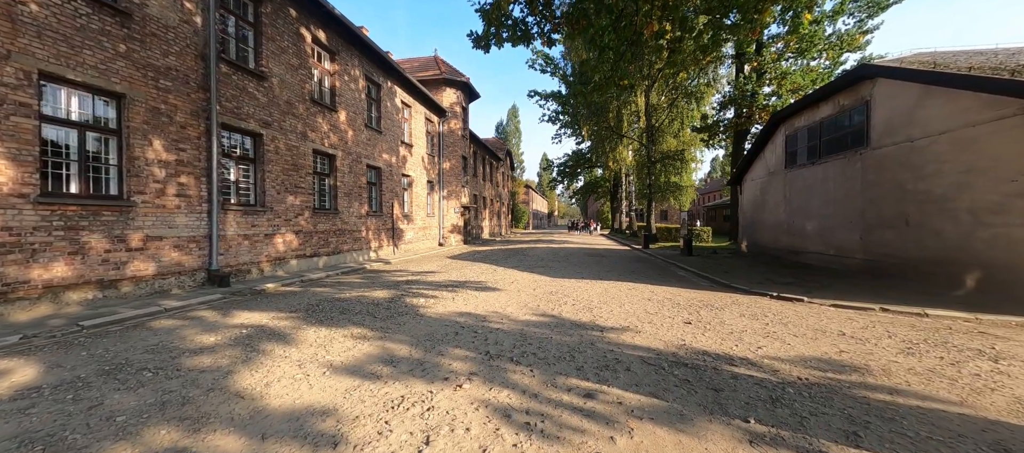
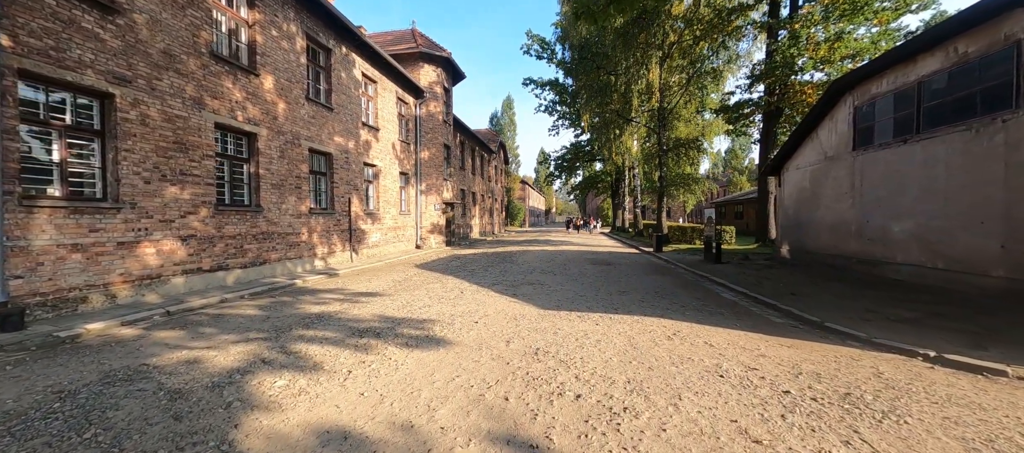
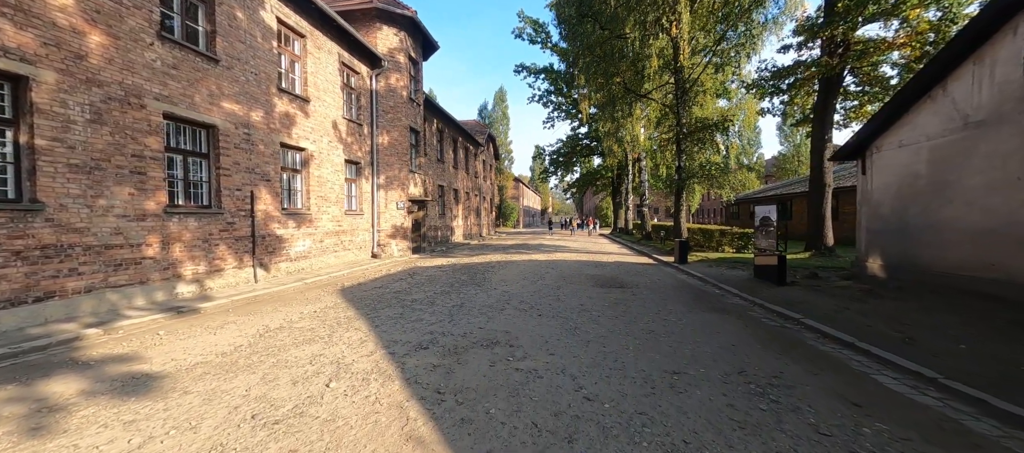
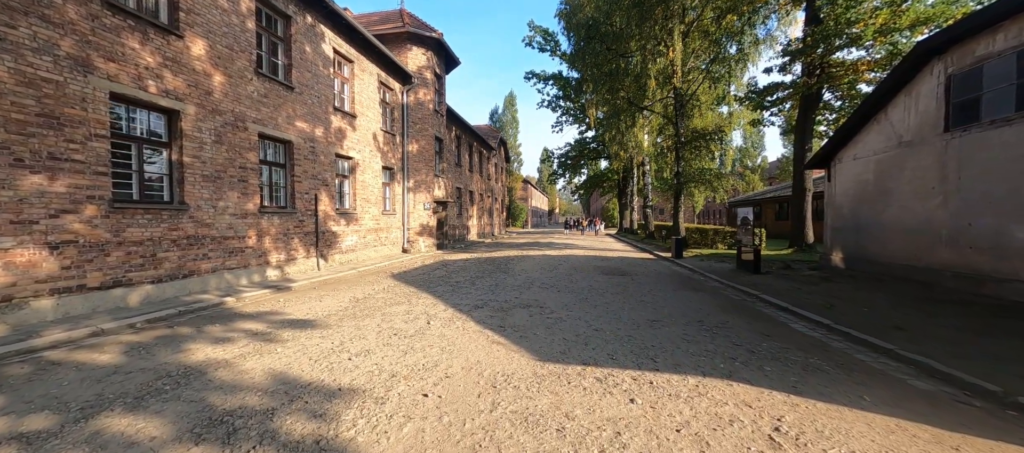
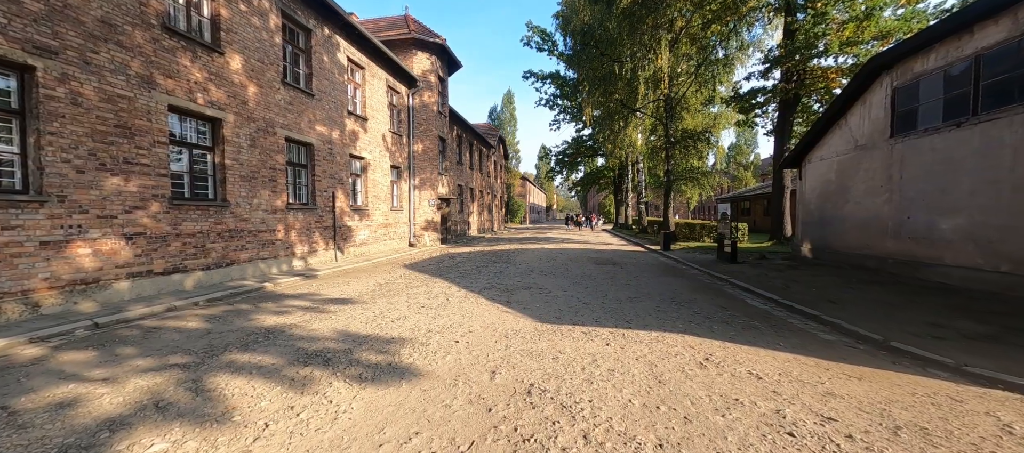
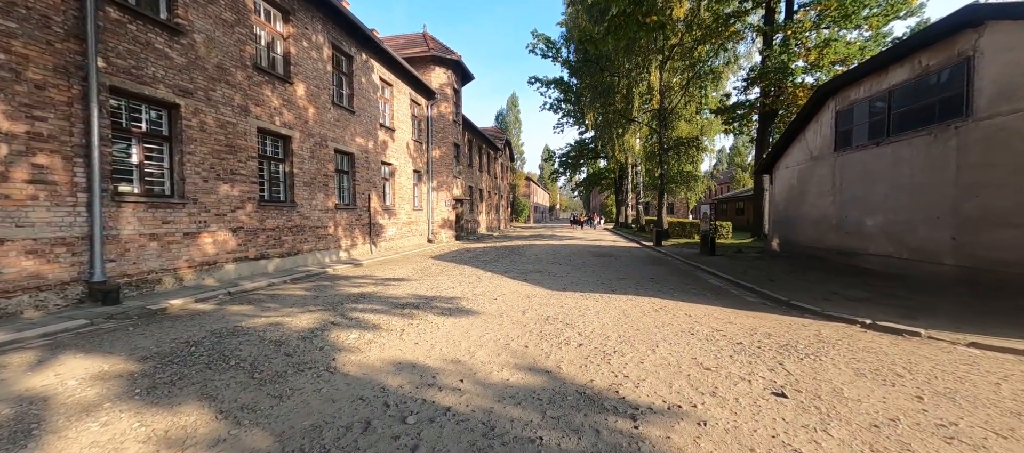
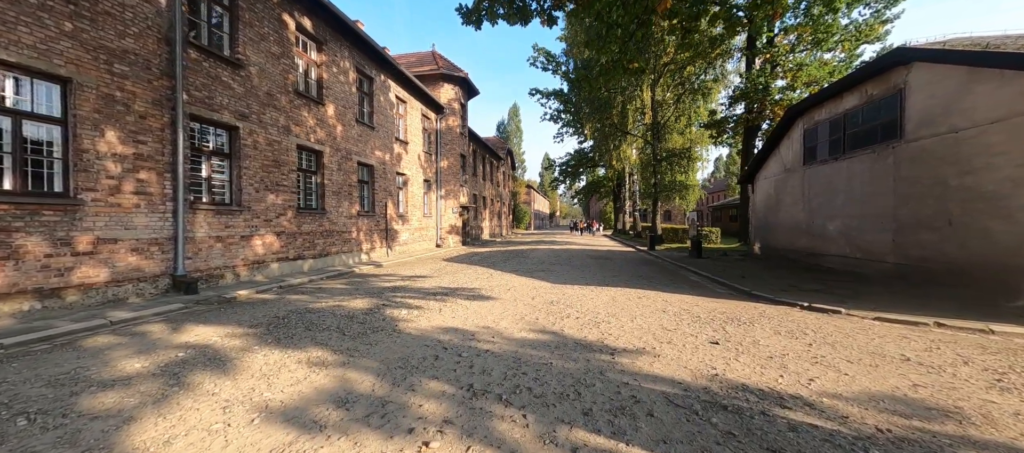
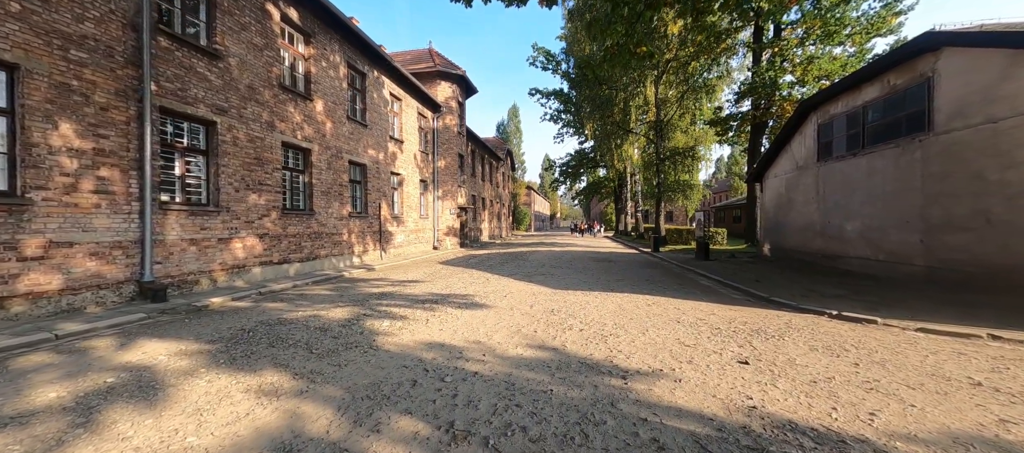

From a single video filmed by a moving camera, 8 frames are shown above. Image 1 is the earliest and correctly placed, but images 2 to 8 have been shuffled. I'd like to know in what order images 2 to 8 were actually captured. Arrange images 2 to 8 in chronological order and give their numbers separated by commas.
7, 8, 6, 2, 5, 4, 3
